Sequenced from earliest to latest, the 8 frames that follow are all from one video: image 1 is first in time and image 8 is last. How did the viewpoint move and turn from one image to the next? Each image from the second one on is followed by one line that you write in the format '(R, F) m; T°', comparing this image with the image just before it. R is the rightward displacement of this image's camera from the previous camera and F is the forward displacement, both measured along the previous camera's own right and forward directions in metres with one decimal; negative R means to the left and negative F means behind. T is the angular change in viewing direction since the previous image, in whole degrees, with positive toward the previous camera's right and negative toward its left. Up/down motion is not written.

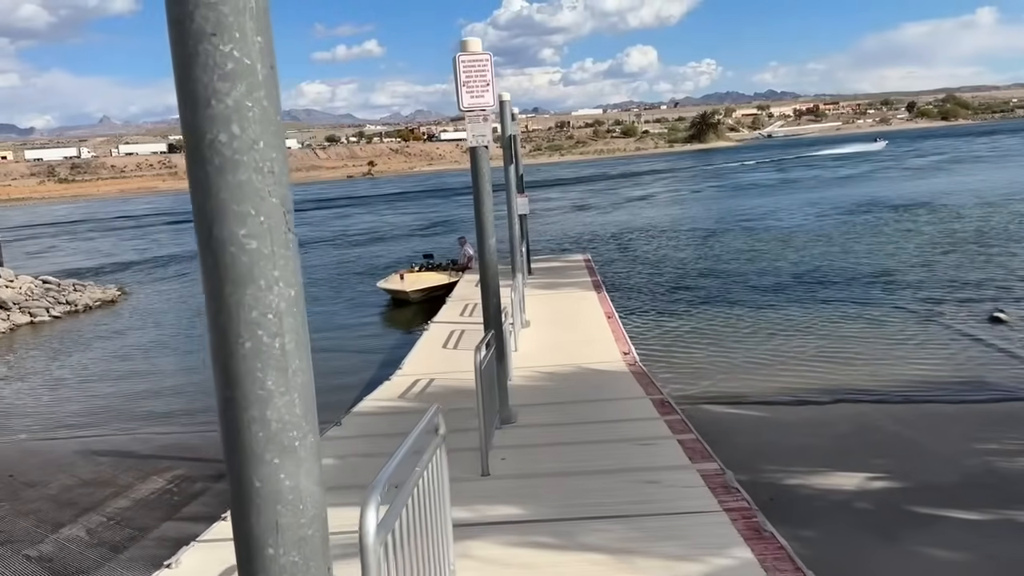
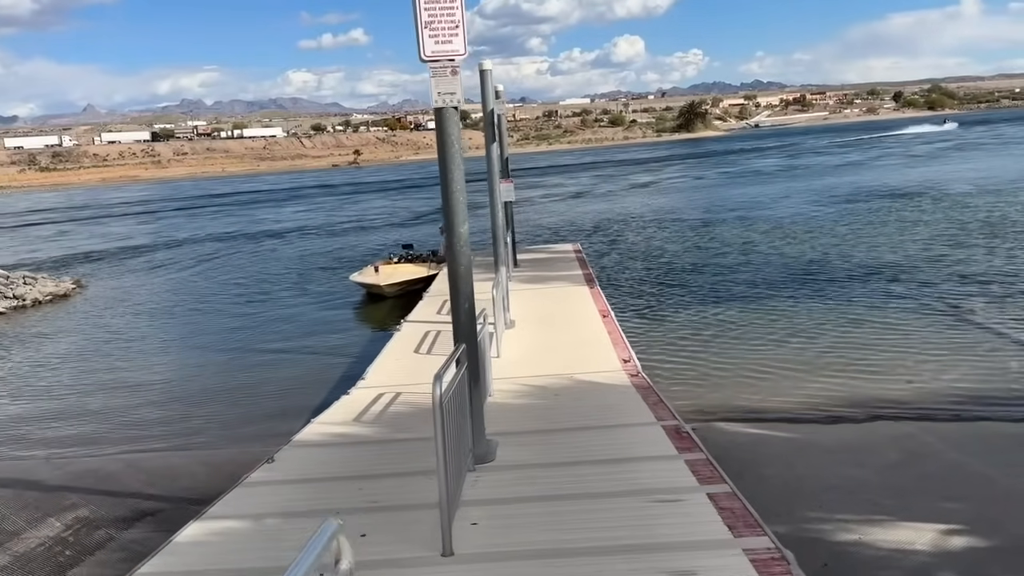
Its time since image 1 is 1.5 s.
(+0.1, +2.1) m; +1°
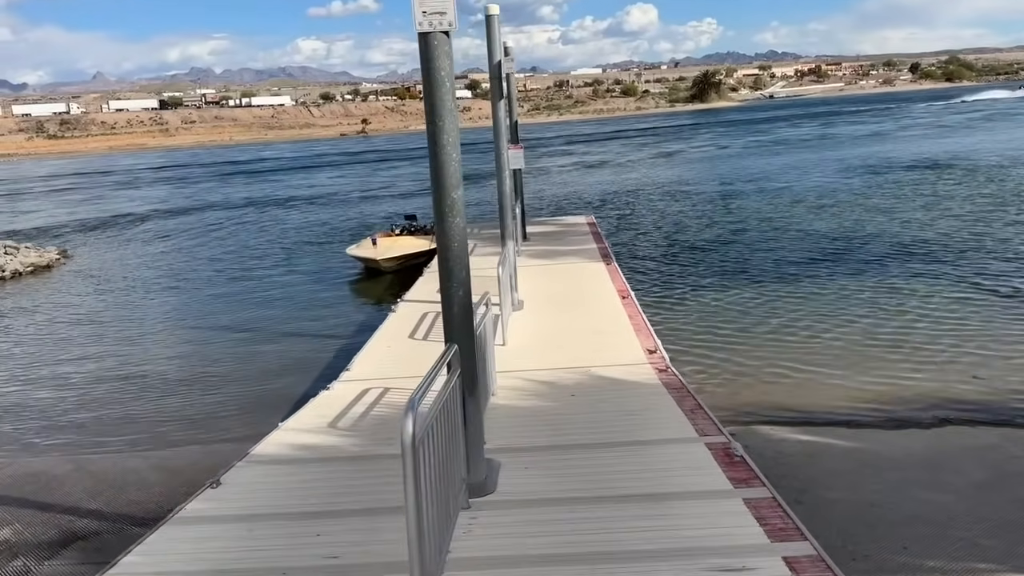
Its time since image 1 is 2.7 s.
(0.0, +1.7) m; -1°
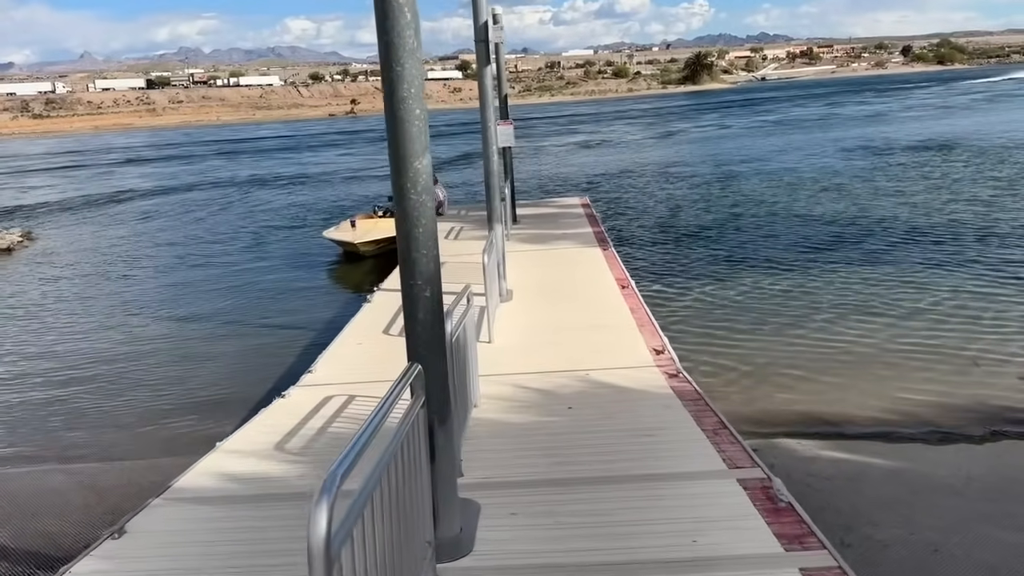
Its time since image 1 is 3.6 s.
(0.0, +1.4) m; +1°
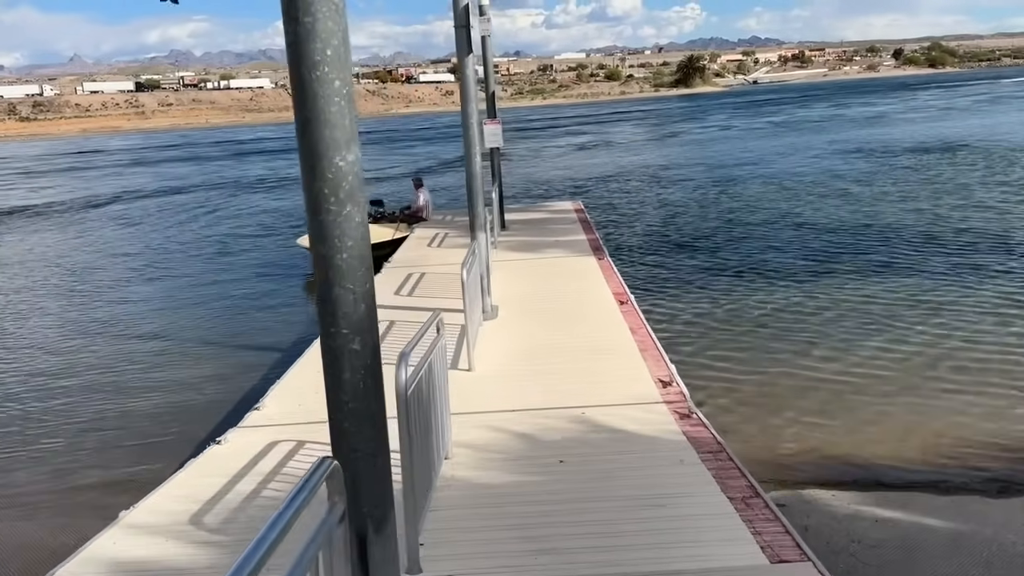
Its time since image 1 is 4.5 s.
(+0.1, +1.3) m; 0°
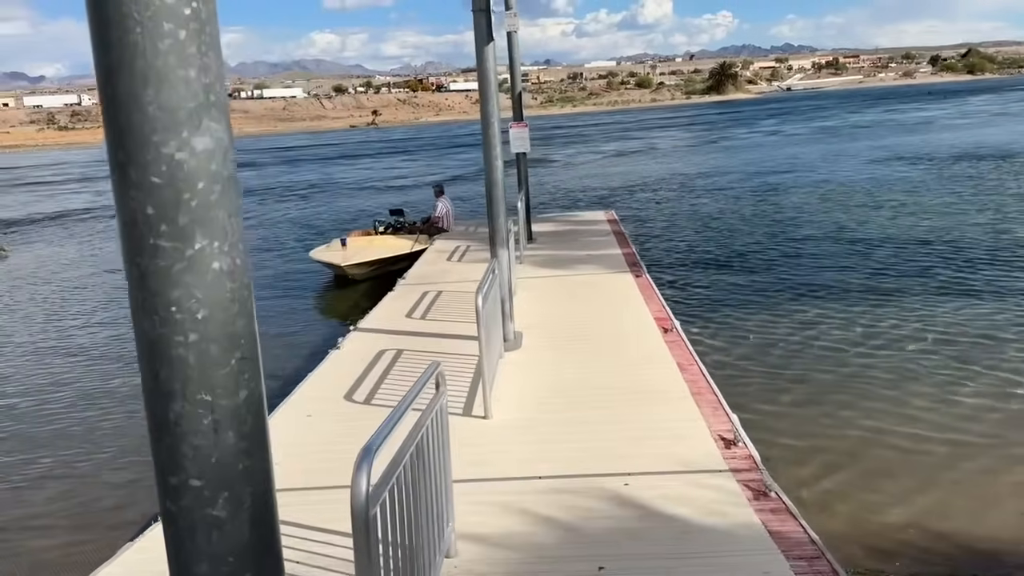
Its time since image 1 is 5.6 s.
(0.0, +1.5) m; -2°
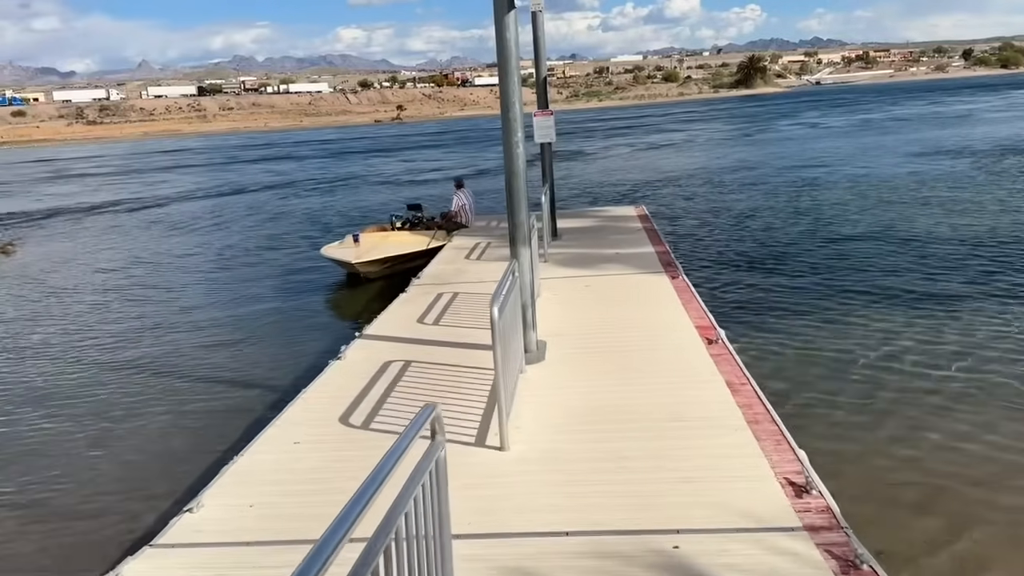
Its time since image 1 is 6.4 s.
(0.0, +1.1) m; -2°
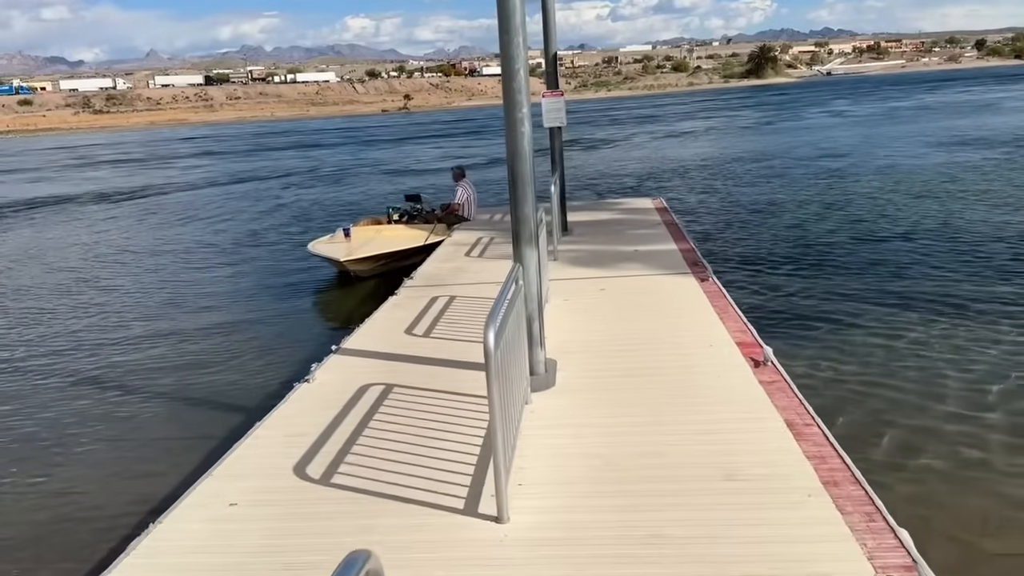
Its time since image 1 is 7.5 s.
(0.0, +1.5) m; 0°
